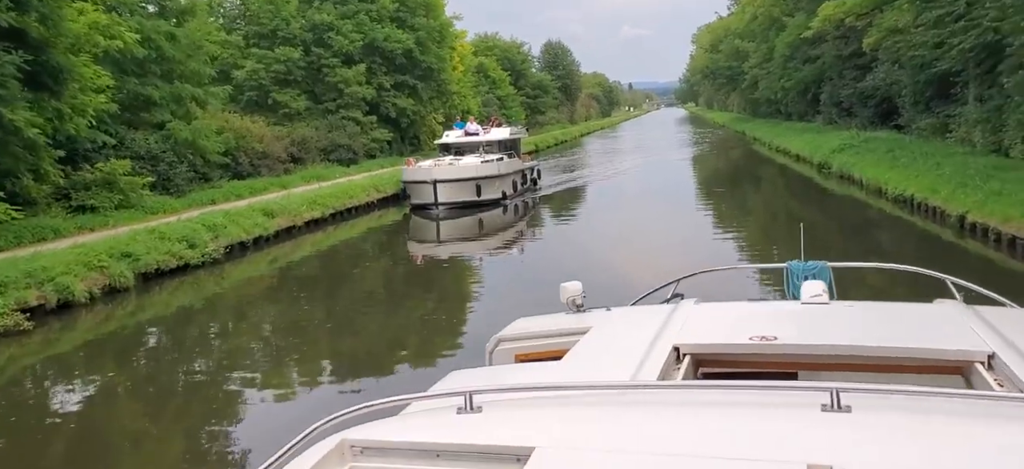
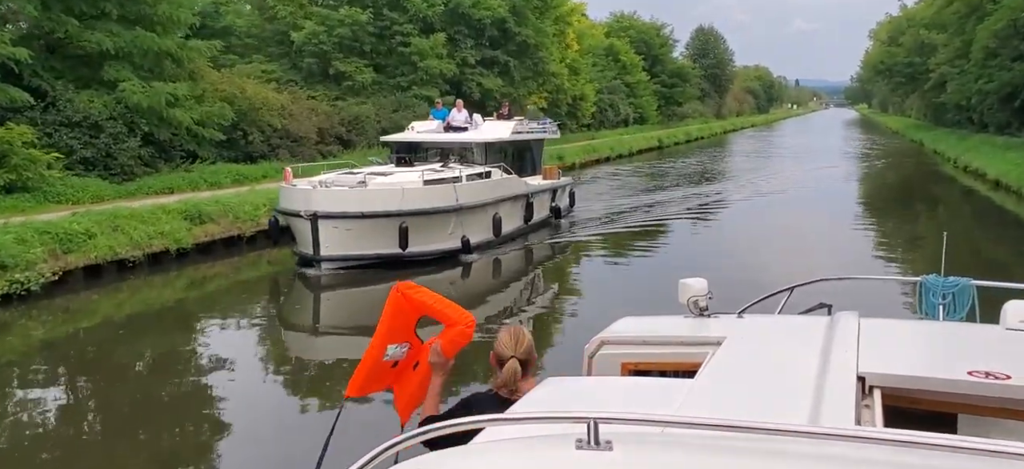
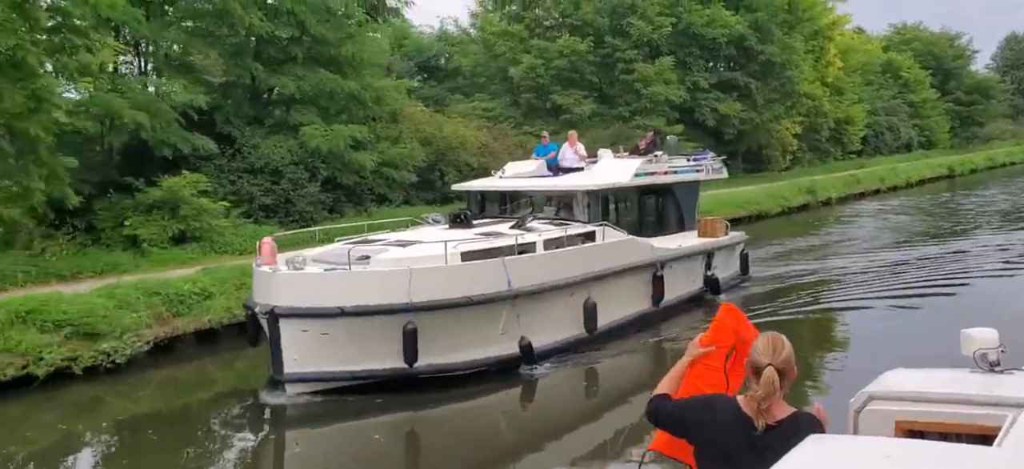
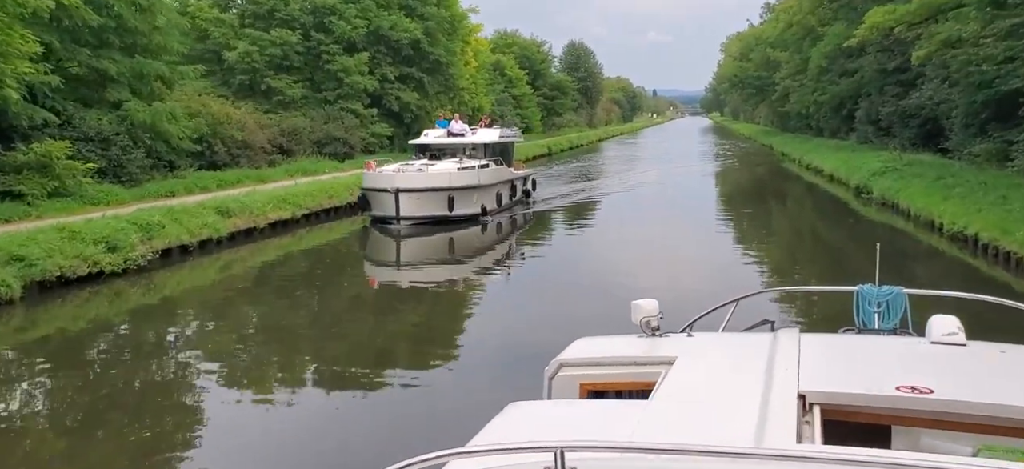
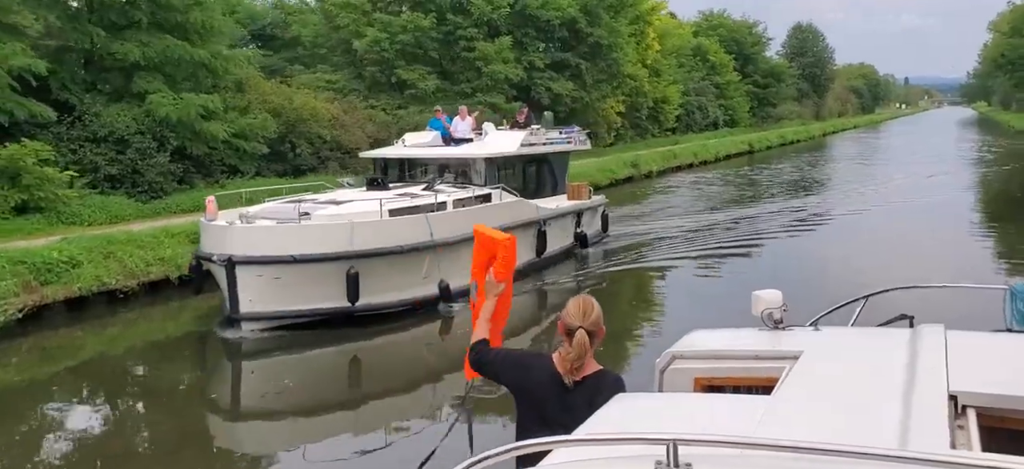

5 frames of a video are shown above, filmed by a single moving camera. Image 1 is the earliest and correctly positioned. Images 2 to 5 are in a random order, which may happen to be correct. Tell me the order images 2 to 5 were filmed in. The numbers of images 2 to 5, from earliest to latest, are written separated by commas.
4, 2, 5, 3
